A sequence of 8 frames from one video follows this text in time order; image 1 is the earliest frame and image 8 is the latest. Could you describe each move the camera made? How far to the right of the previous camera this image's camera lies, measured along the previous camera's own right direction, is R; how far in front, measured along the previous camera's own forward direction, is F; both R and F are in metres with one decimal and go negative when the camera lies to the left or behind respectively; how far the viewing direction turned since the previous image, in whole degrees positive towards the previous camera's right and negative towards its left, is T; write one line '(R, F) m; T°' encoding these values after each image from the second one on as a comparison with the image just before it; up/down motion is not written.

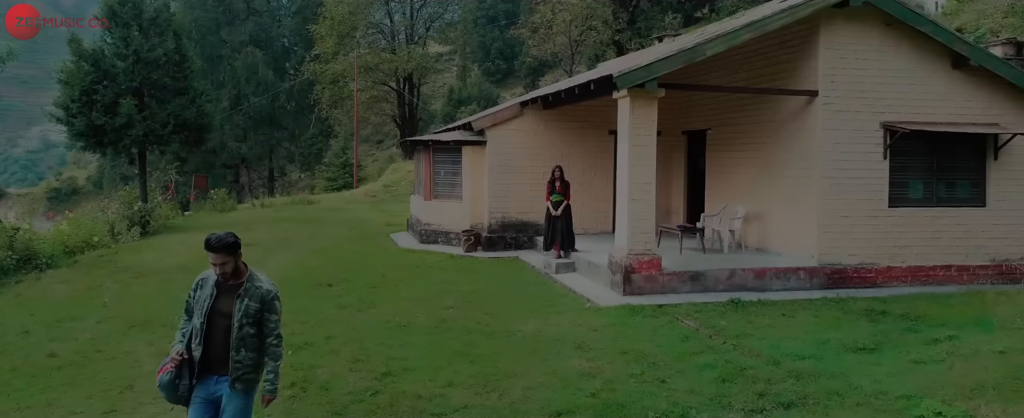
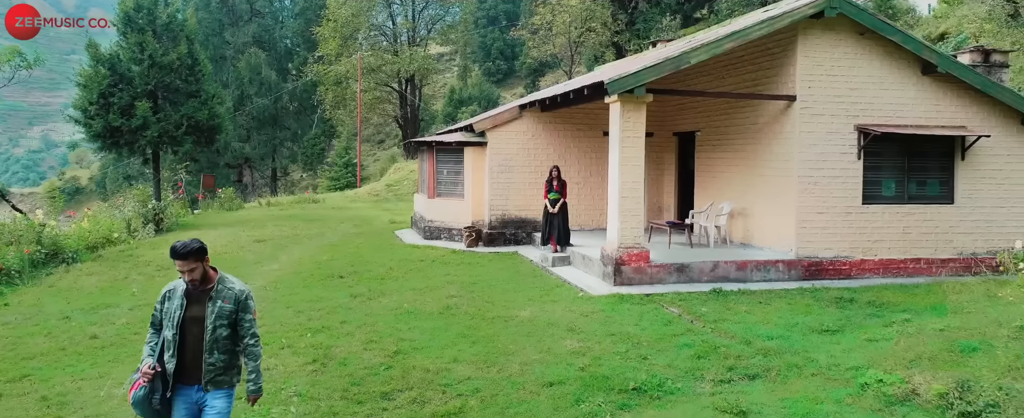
(0.0, -0.8) m; 0°
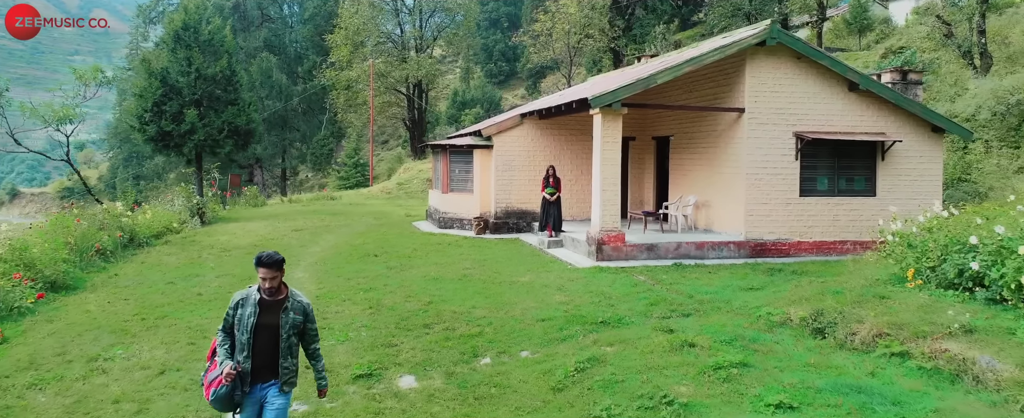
(0.0, -2.7) m; 0°
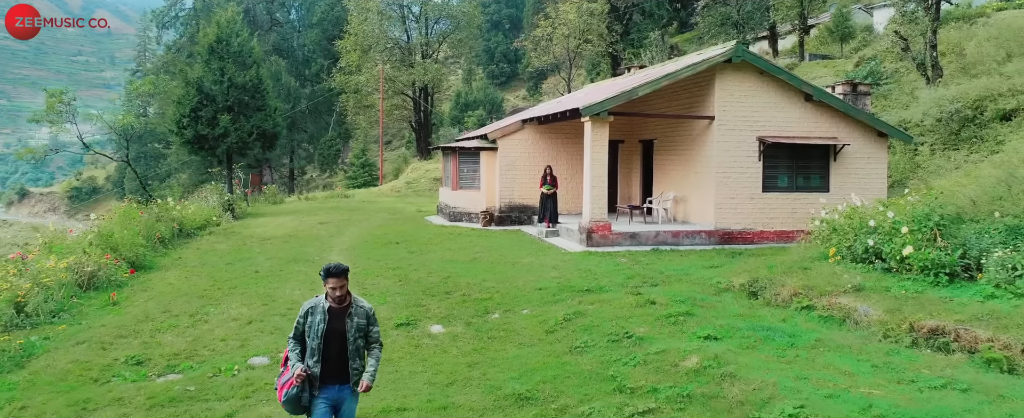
(0.0, -2.4) m; 0°
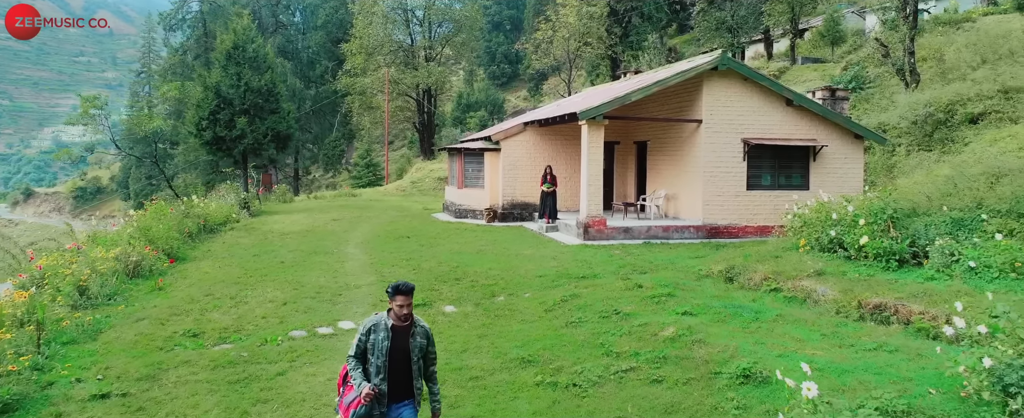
(0.0, -1.3) m; 0°
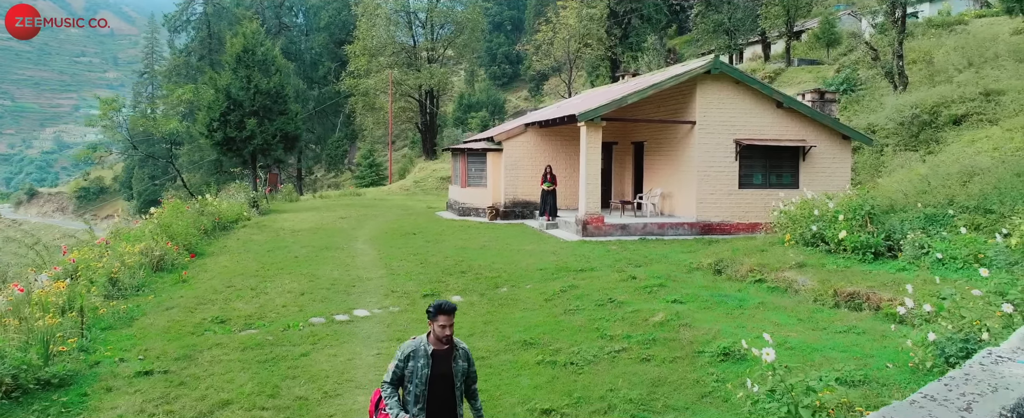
(0.0, -0.8) m; 0°
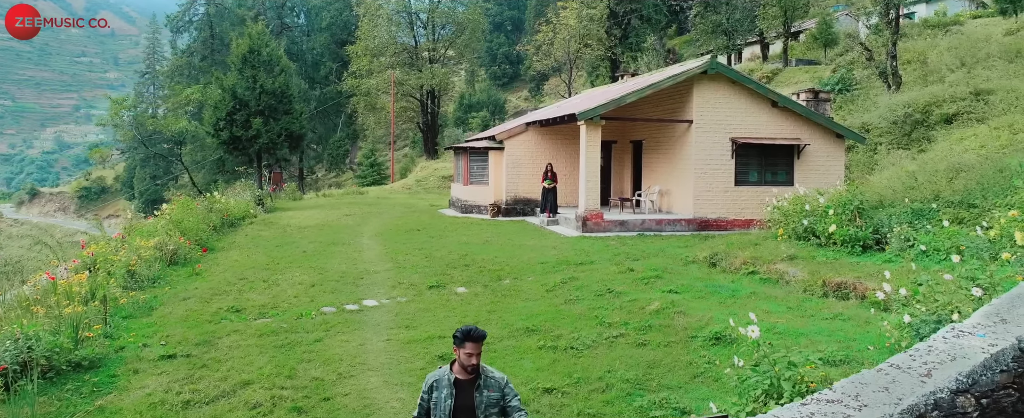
(0.0, -0.5) m; 0°
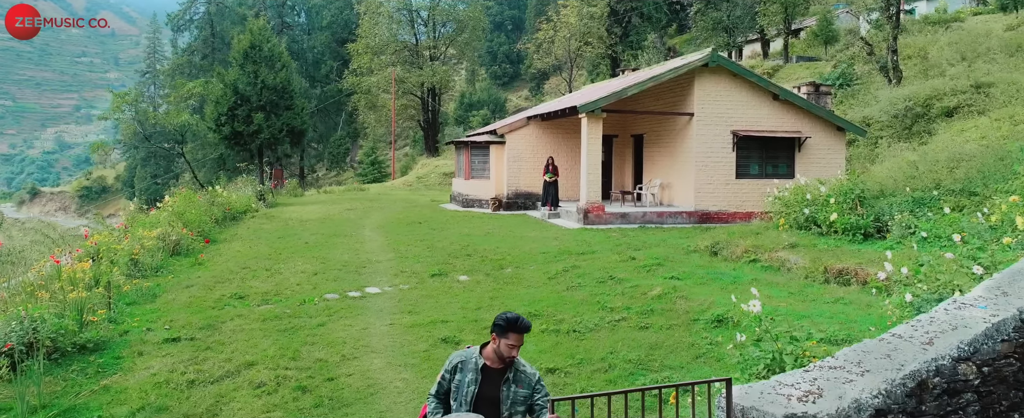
(0.0, 0.0) m; 0°
